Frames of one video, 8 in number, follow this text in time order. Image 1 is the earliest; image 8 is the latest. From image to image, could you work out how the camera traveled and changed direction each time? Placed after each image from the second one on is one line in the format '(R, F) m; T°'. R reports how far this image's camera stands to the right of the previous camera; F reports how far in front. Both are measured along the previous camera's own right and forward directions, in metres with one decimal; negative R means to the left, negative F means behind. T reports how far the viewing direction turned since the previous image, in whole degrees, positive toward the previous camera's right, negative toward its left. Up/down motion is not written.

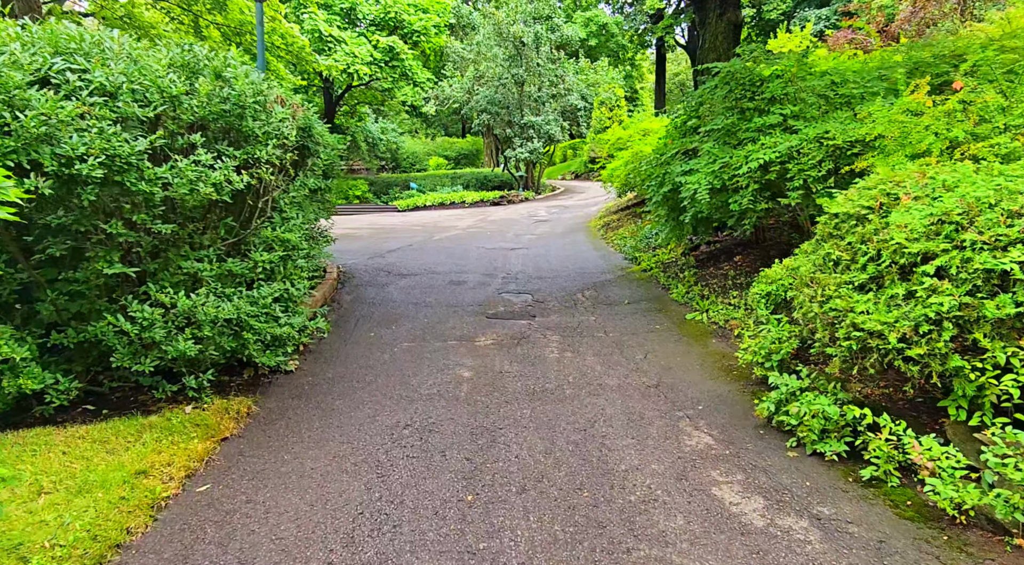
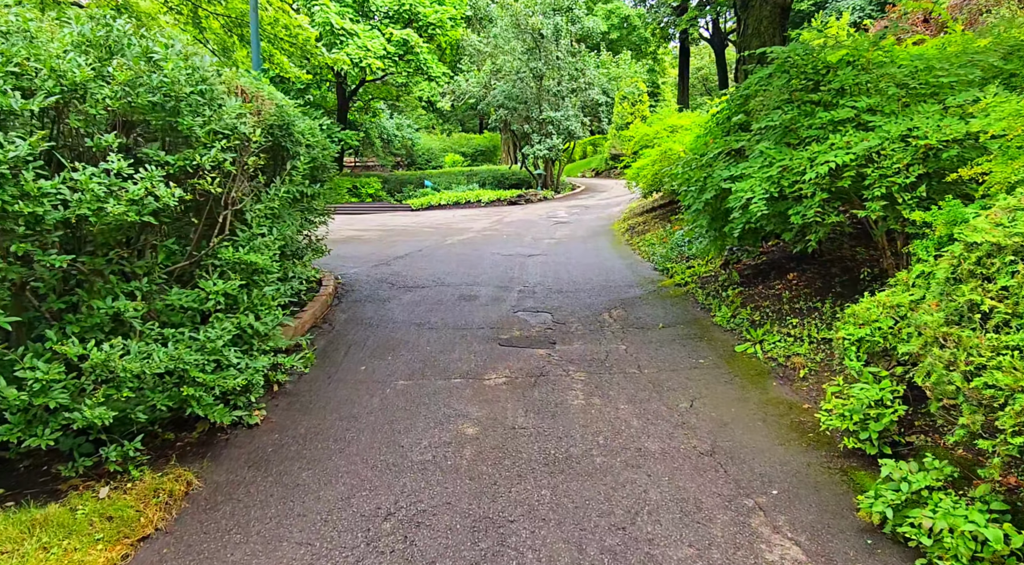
(0.0, +1.0) m; -1°
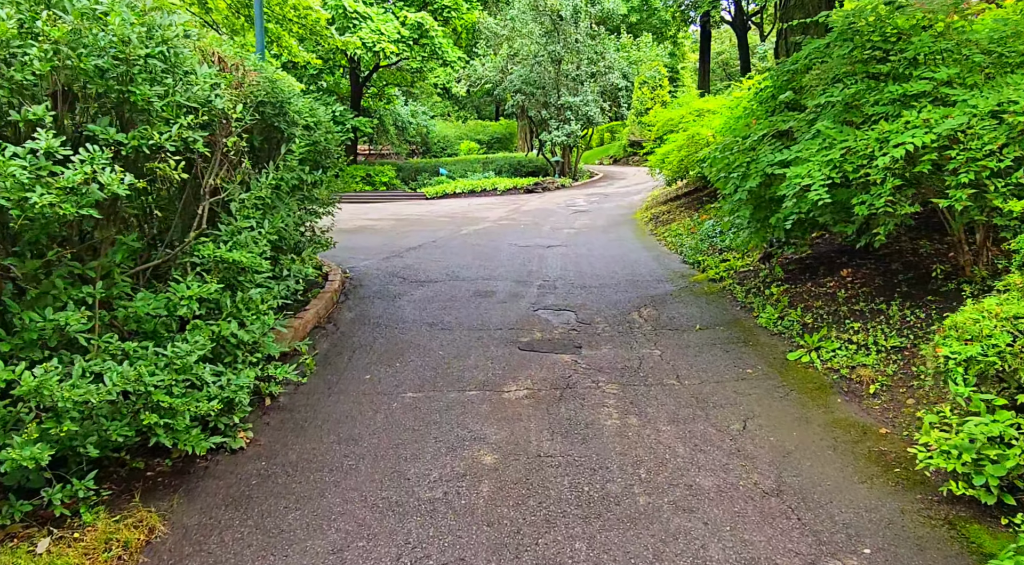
(0.0, +0.6) m; -1°
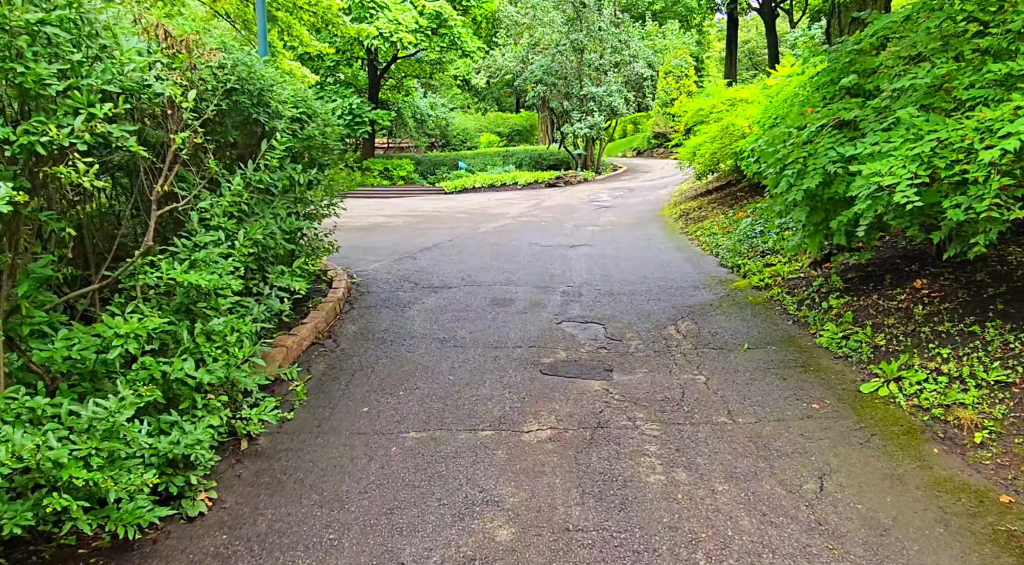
(0.0, +0.7) m; -2°
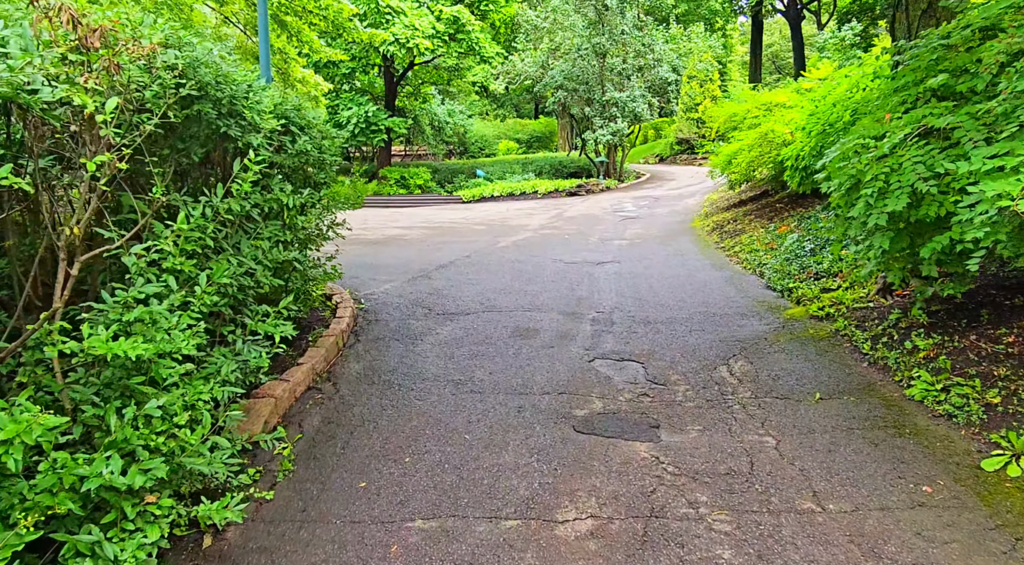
(-0.1, +0.7) m; -1°
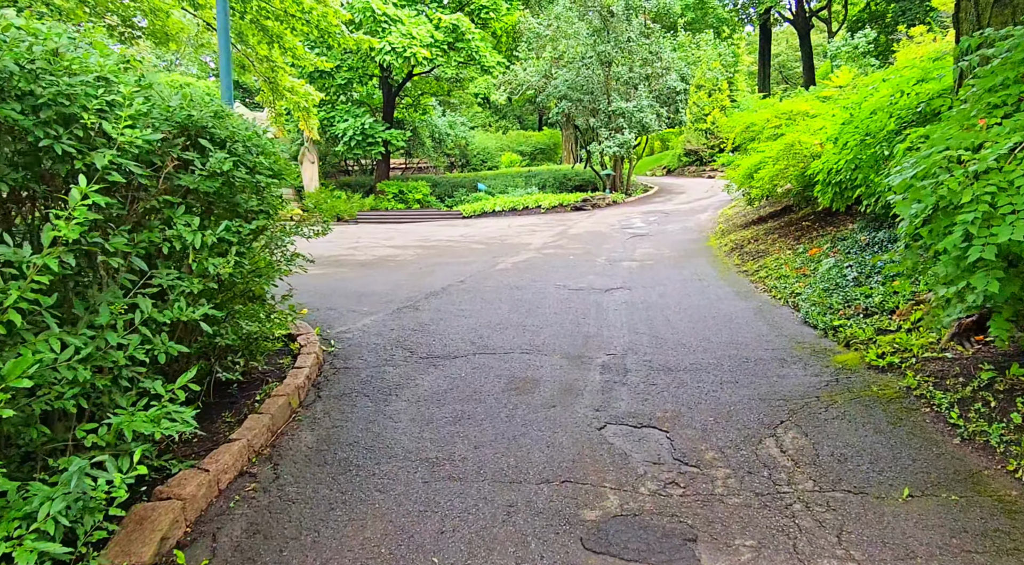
(+0.1, +1.0) m; 0°
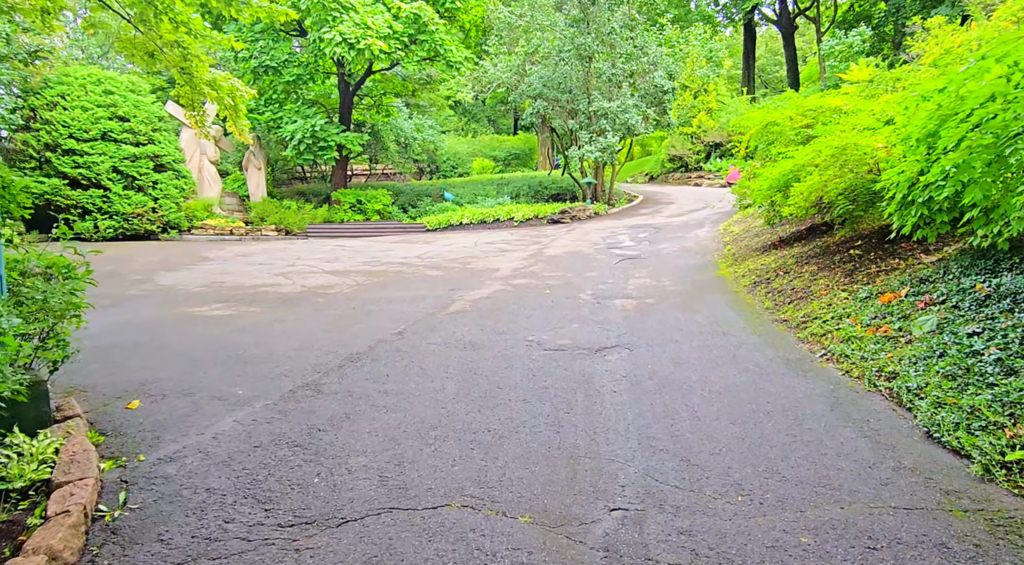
(+0.2, +2.6) m; +2°
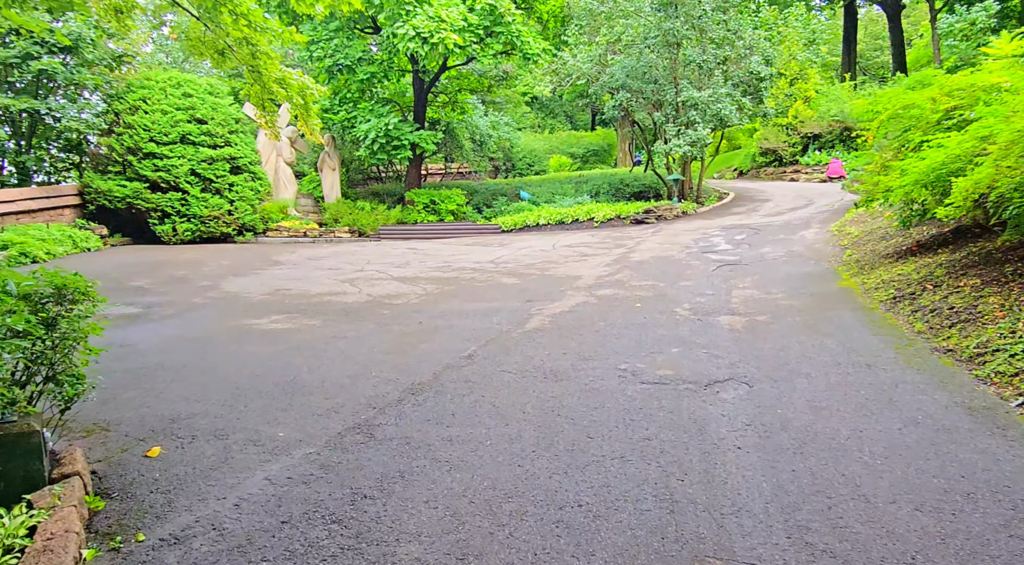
(-0.1, +1.0) m; -6°
